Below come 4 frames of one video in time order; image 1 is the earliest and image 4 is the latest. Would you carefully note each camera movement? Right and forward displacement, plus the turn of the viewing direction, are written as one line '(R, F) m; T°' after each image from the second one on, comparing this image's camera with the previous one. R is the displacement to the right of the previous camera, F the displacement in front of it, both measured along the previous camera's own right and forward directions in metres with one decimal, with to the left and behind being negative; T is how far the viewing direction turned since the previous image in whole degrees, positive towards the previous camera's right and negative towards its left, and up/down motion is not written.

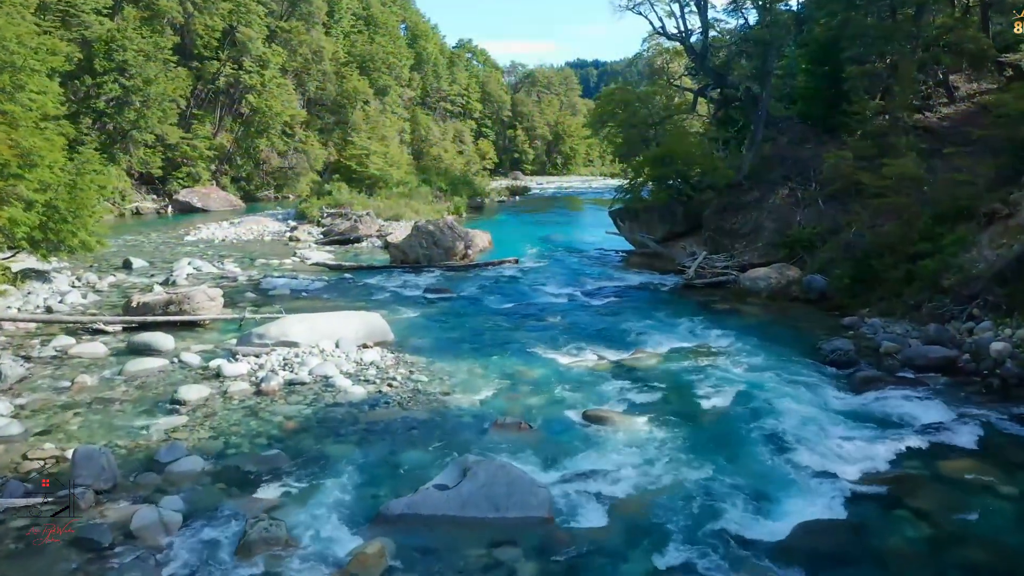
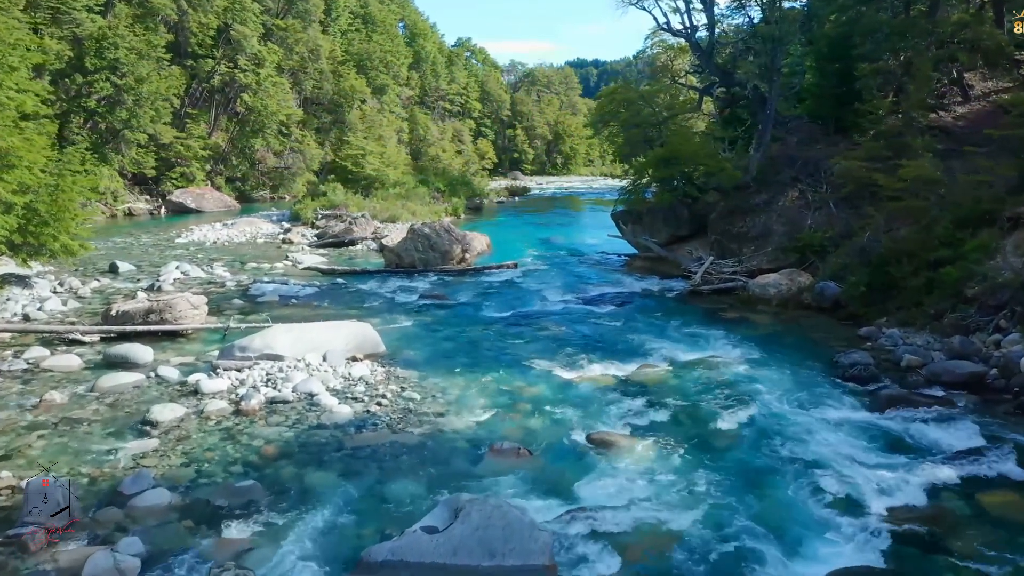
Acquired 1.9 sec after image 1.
(0.0, +0.7) m; 0°
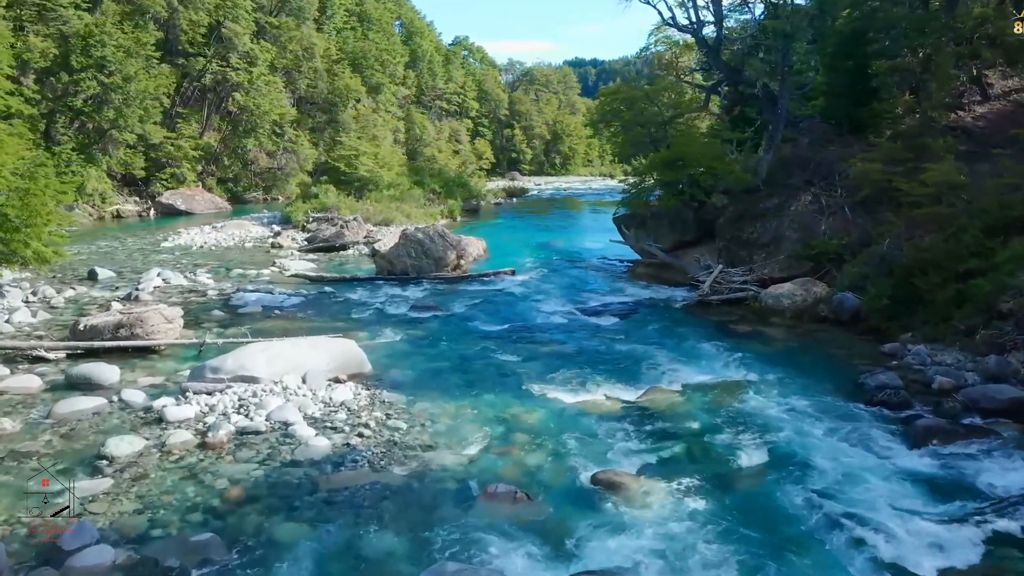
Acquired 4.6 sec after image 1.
(0.0, +0.9) m; 0°
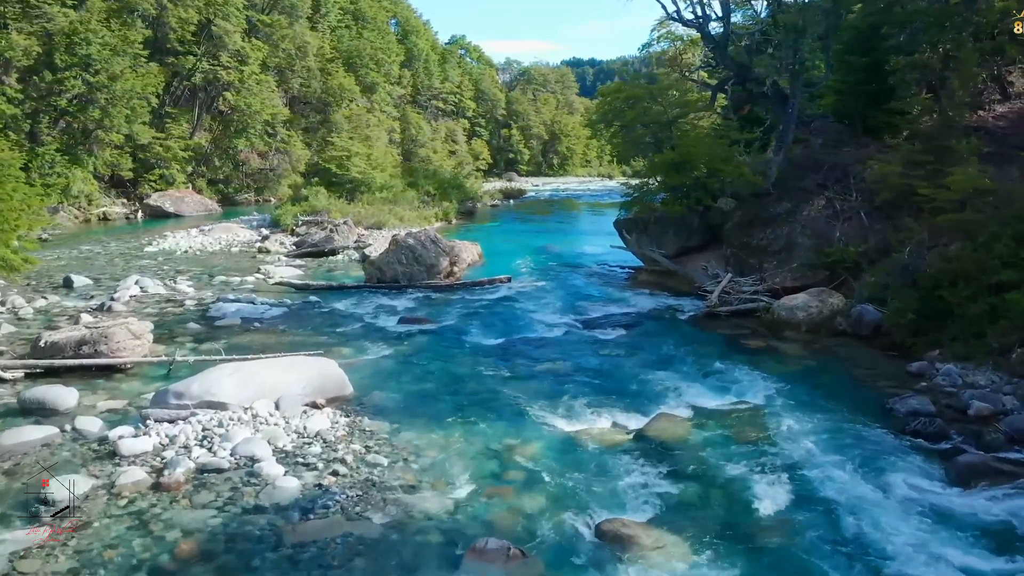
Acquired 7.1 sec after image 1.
(0.0, +0.9) m; 0°
